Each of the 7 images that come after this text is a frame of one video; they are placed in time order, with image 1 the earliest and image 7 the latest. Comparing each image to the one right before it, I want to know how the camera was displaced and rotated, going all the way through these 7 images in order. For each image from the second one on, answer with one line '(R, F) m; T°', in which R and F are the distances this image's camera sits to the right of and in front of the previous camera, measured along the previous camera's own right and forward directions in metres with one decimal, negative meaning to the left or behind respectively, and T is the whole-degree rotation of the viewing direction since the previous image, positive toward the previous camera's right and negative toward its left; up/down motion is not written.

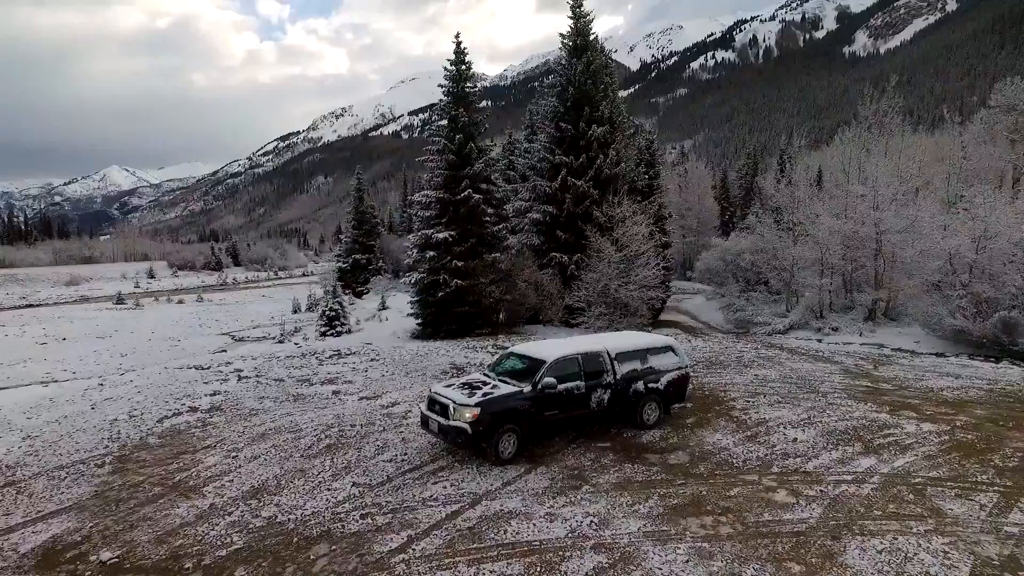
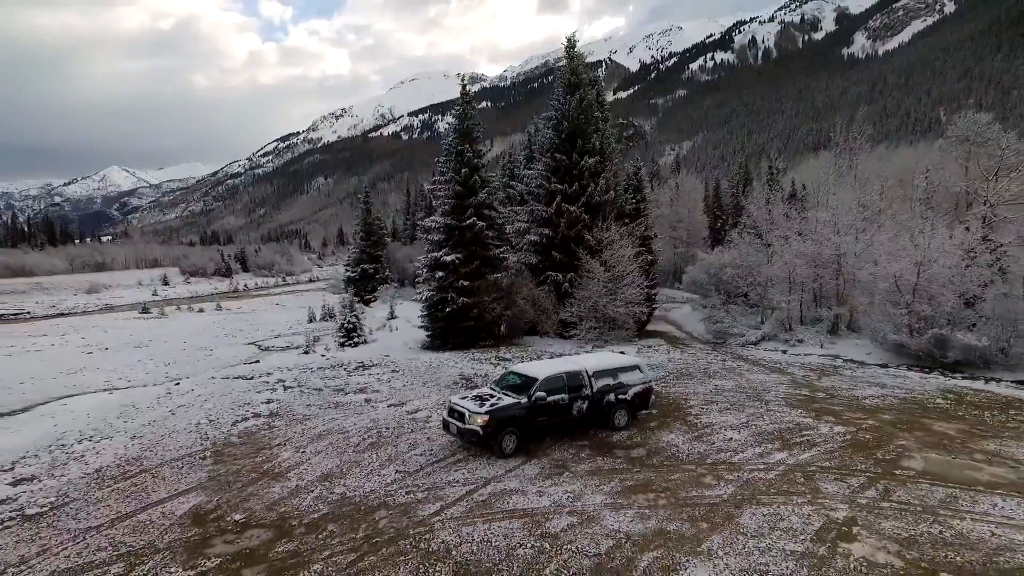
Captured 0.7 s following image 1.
(0.0, -2.0) m; 0°
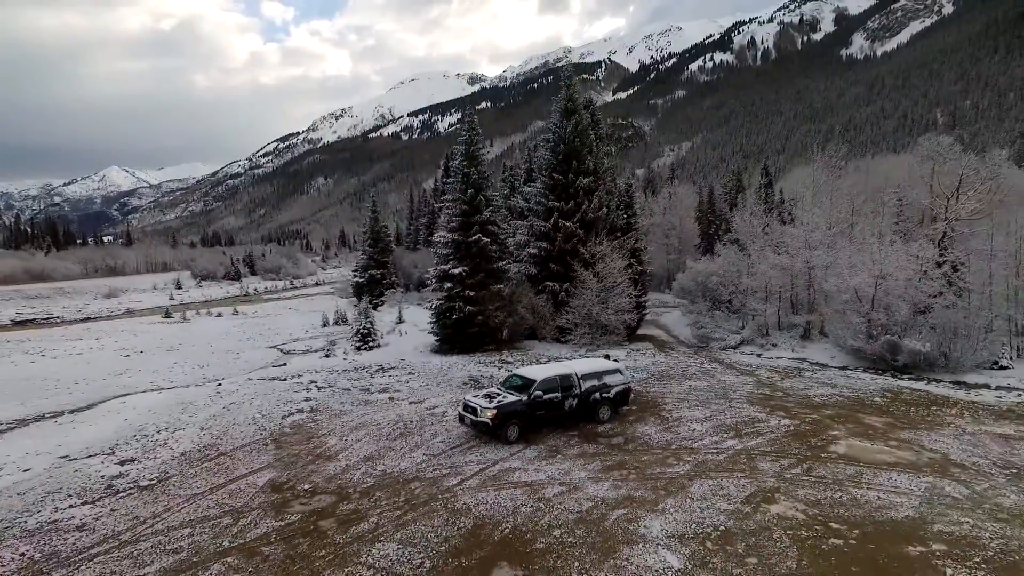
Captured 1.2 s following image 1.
(-0.1, -1.9) m; 0°
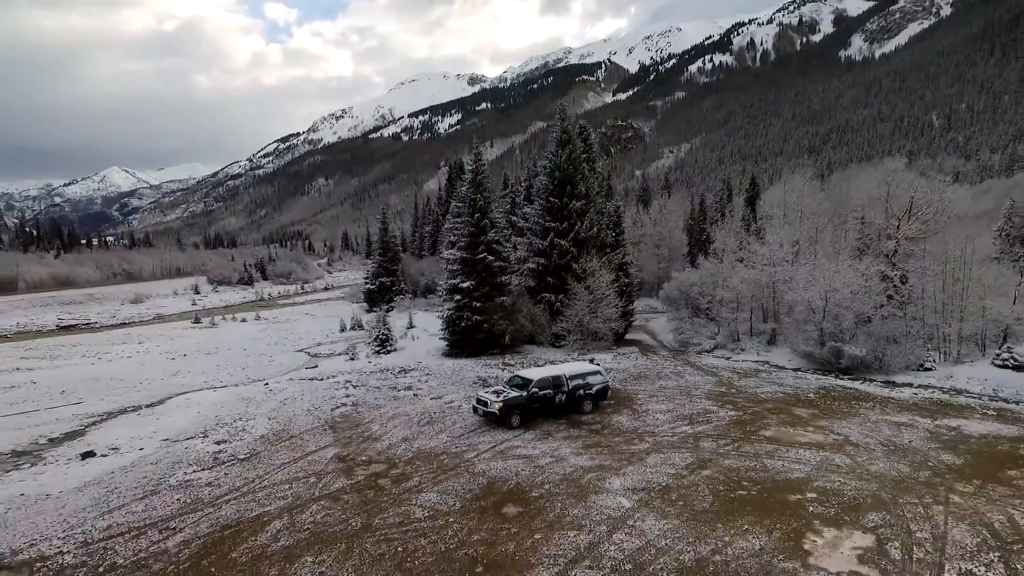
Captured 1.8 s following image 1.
(-0.1, -2.9) m; 0°
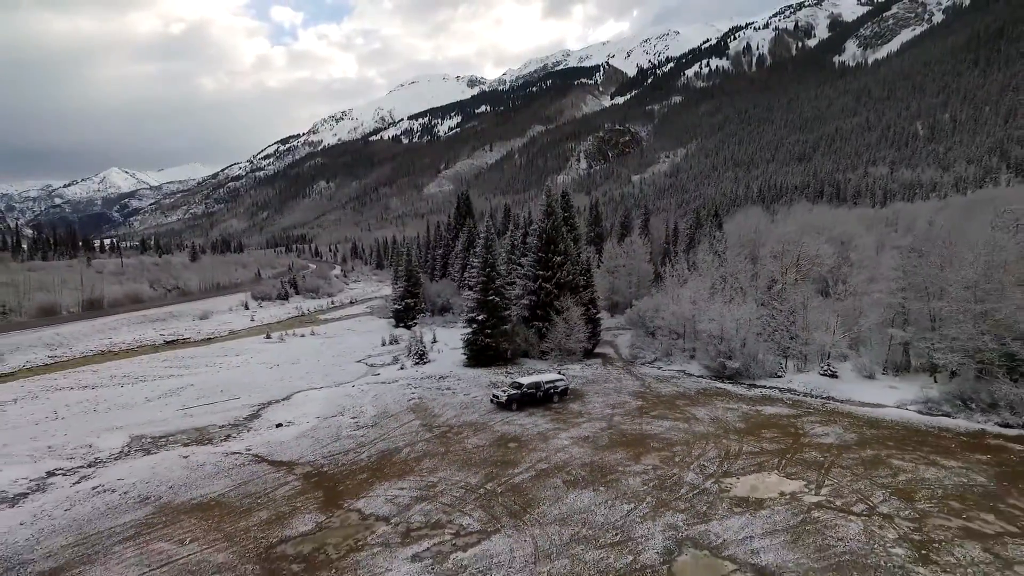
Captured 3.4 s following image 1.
(0.0, -10.4) m; 0°
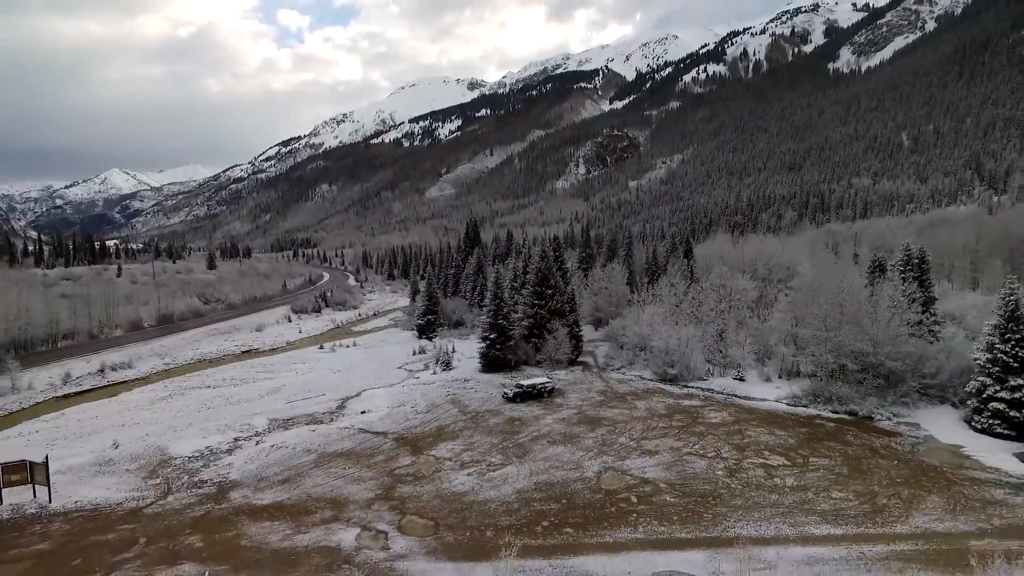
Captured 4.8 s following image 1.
(-0.3, -12.0) m; 0°
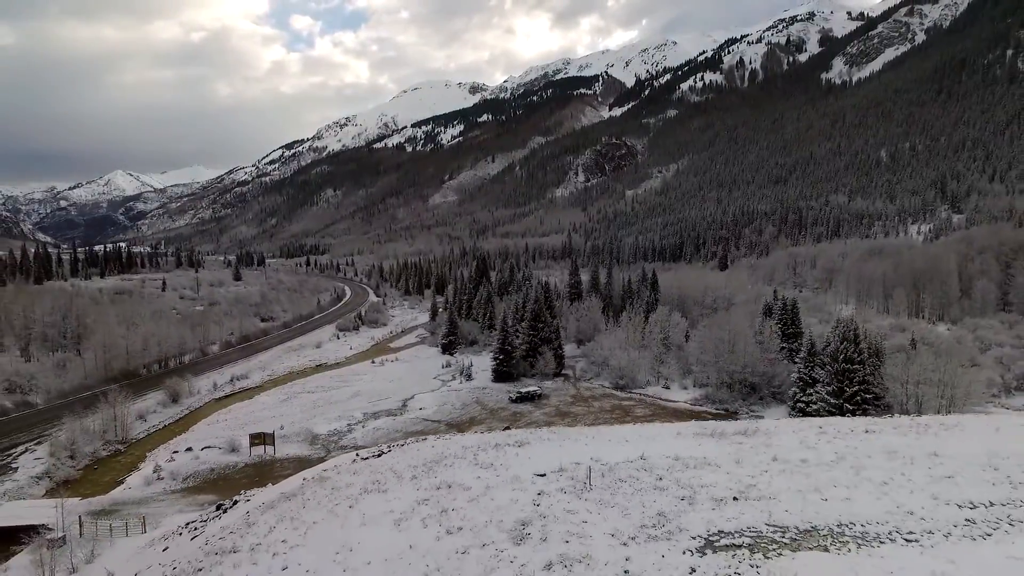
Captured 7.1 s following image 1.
(-0.2, -20.1) m; 0°
